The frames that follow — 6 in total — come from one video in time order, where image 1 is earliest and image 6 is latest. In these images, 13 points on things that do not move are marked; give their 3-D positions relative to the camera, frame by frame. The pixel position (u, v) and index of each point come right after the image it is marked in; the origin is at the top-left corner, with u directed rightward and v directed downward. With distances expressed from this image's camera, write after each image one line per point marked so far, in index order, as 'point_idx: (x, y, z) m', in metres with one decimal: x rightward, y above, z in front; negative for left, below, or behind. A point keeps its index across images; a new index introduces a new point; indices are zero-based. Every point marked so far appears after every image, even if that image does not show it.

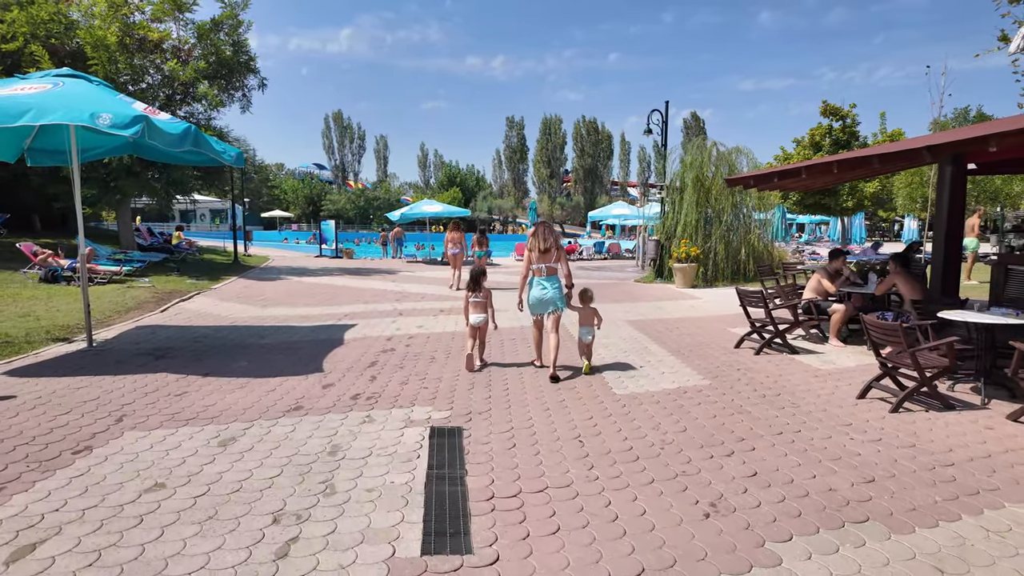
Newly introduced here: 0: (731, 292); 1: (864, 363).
0: (+5.4, -0.1, +12.3) m
1: (+3.9, -0.8, +6.5) m
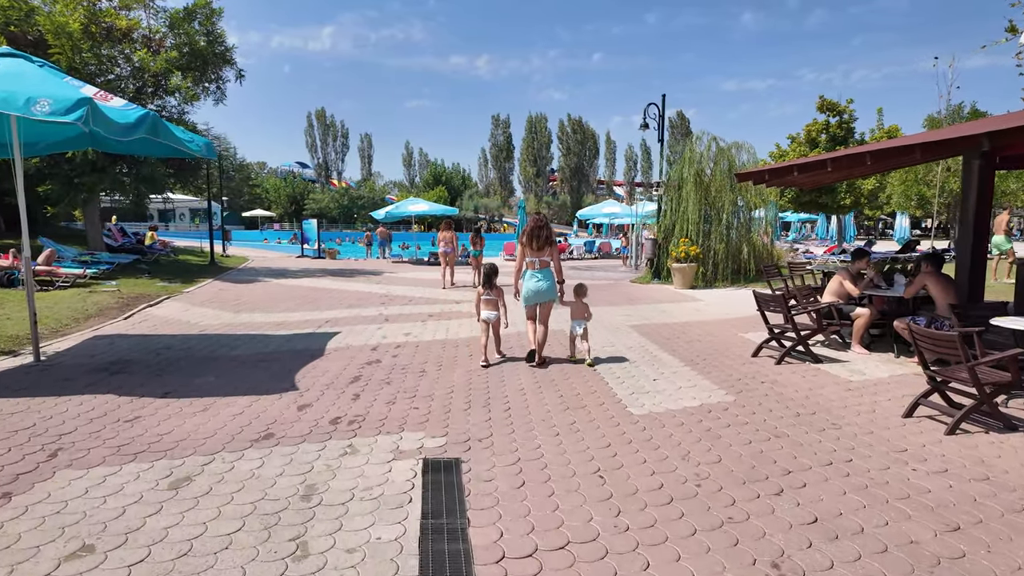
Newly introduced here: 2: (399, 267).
0: (+5.2, -0.1, +11.8) m
1: (+3.9, -0.9, +5.9) m
2: (-3.7, +0.7, +19.3) m
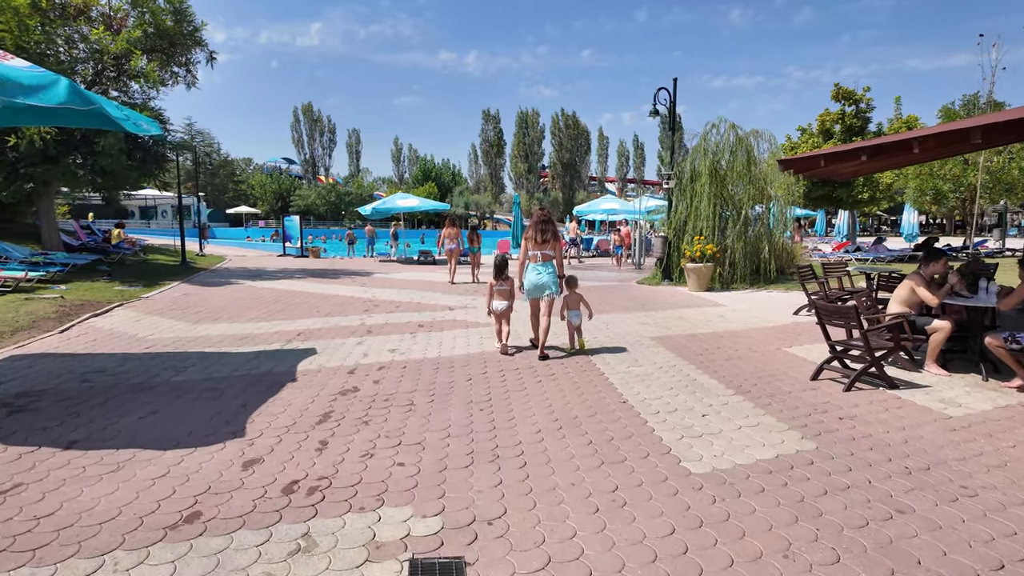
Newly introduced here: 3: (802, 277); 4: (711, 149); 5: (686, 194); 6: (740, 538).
0: (+5.2, -0.2, +10.6) m
1: (+4.0, -1.0, +4.8) m
2: (-3.9, +0.6, +18.0) m
3: (+4.5, +0.2, +9.1) m
4: (+4.2, +2.9, +12.3) m
5: (+3.7, +2.0, +12.6) m
6: (+1.1, -1.2, +2.9) m
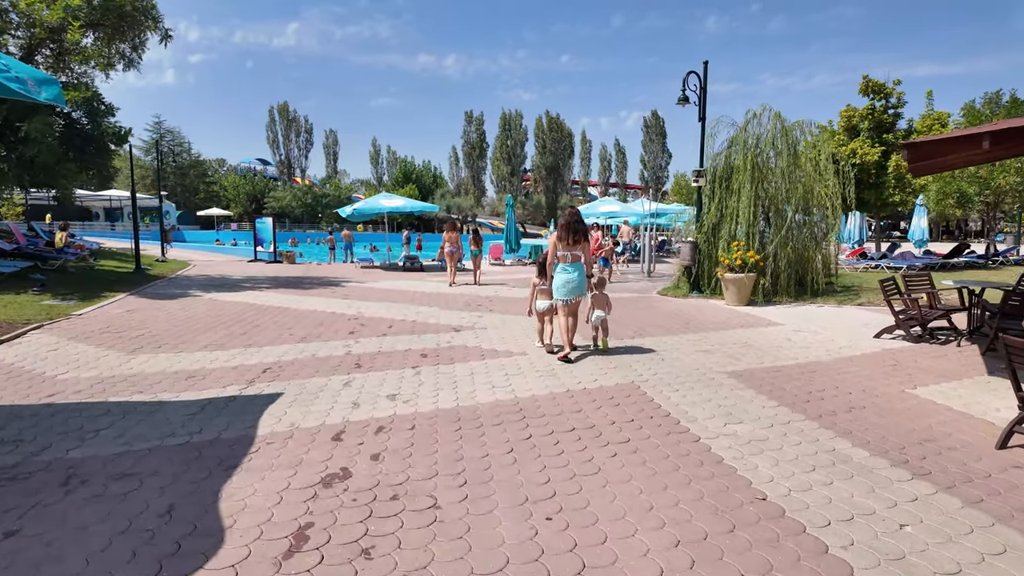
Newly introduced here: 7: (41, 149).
0: (+5.4, -0.4, +9.0) m
1: (+4.4, -1.2, +3.2) m
2: (-3.9, +0.3, +16.1) m
3: (+4.8, -0.1, +7.5) m
4: (+4.3, +2.7, +10.7) m
5: (+3.9, +1.8, +11.0) m
6: (+1.6, -1.4, +1.2) m
7: (-9.0, +2.7, +11.3) m
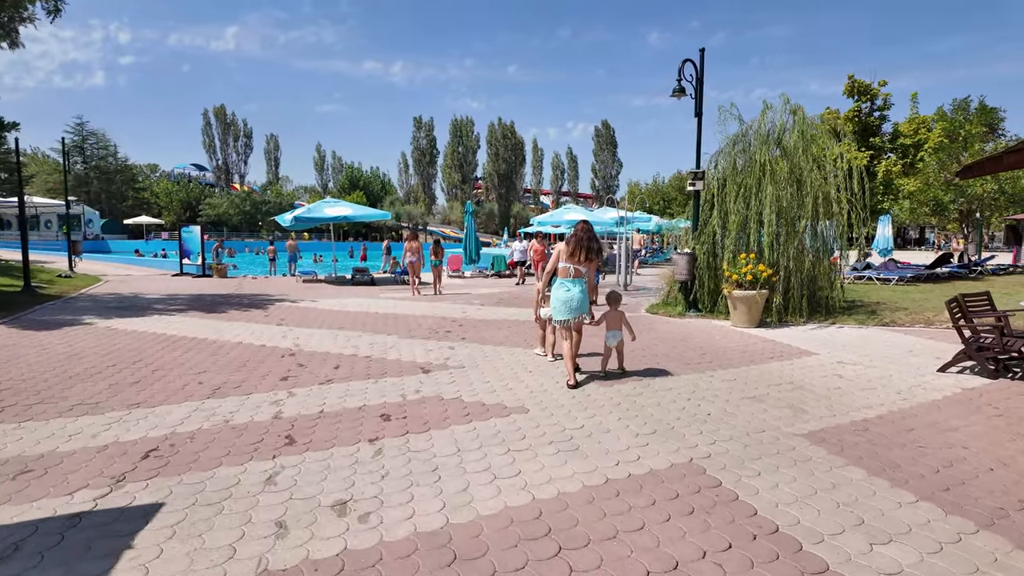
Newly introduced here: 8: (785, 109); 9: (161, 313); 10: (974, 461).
0: (+5.1, -0.7, +7.8) m
1: (+4.7, -1.3, +1.8) m
2: (-4.7, -0.1, +14.0) m
3: (+4.6, -0.3, +6.2) m
4: (+3.9, +2.4, +9.3) m
5: (+3.4, +1.5, +9.6) m
6: (+2.1, -1.6, -0.4) m
7: (-9.5, +2.3, +8.8) m
8: (+4.6, +3.0, +9.8) m
9: (-6.3, -0.5, +10.5) m
10: (+3.1, -1.2, +3.9) m
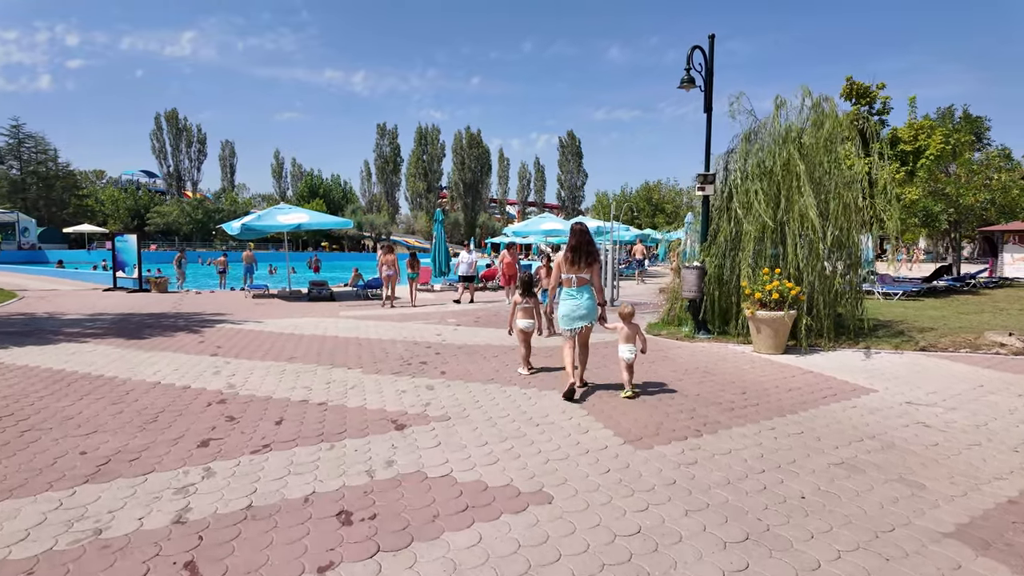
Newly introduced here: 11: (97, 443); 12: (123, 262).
0: (+5.1, -0.9, +6.6) m
1: (+5.0, -1.5, +0.6) m
2: (-5.2, -0.5, +12.2) m
3: (+4.6, -0.5, +5.0) m
4: (+3.7, +2.1, +8.1) m
5: (+3.2, +1.2, +8.4) m
6: (+2.5, -1.7, -1.7) m
7: (-9.6, +2.0, +6.8) m
8: (+4.4, +2.7, +8.7) m
9: (-6.5, -0.8, +8.6) m
10: (+3.2, -1.3, +2.7) m
11: (-3.1, -1.1, +4.4) m
12: (-12.4, +0.8, +18.6) m
